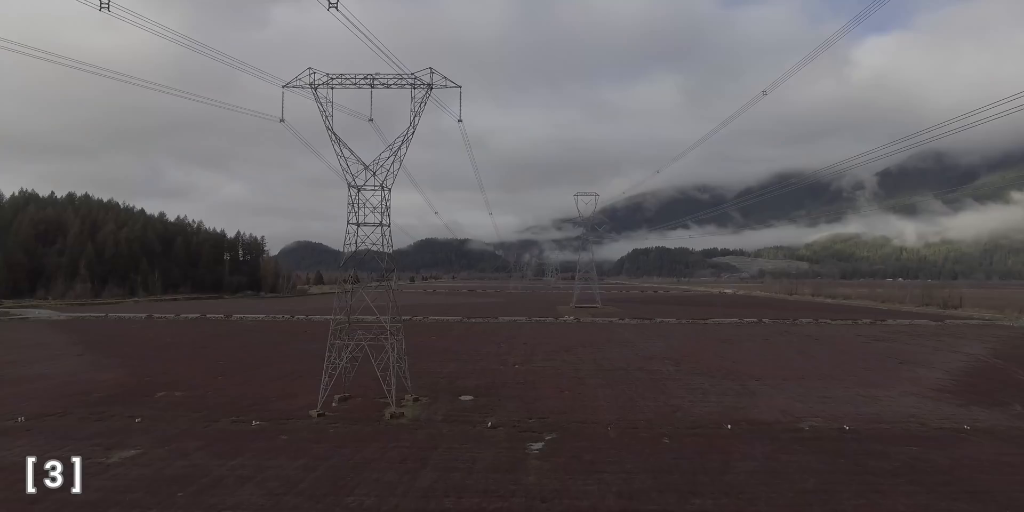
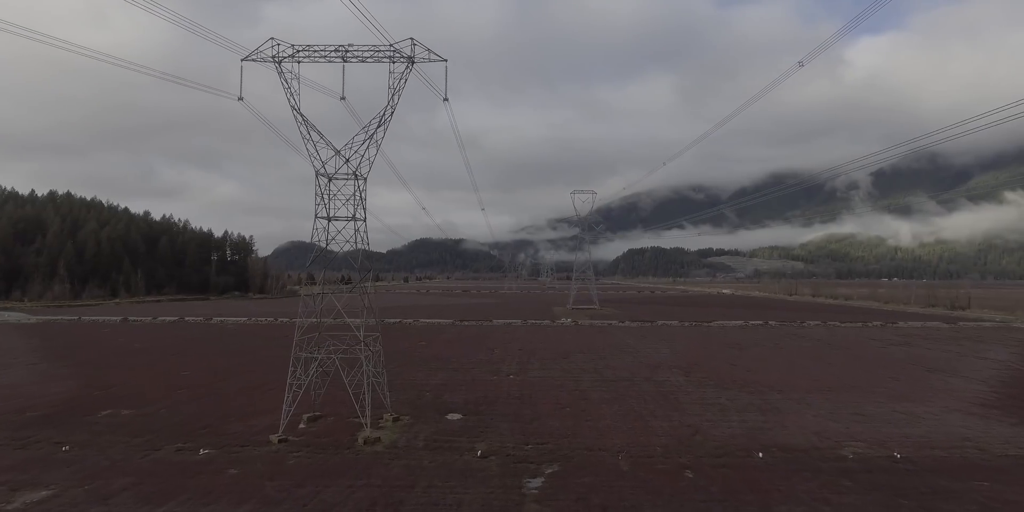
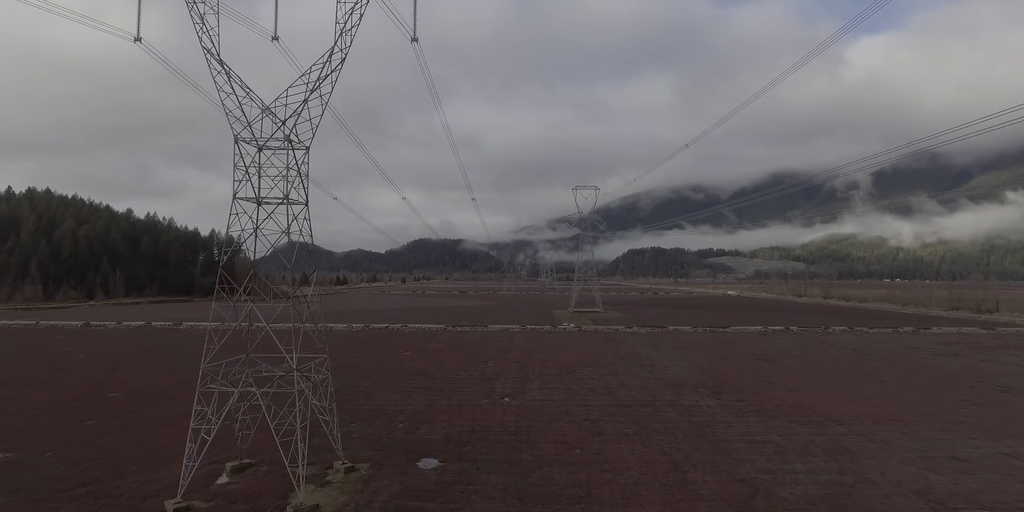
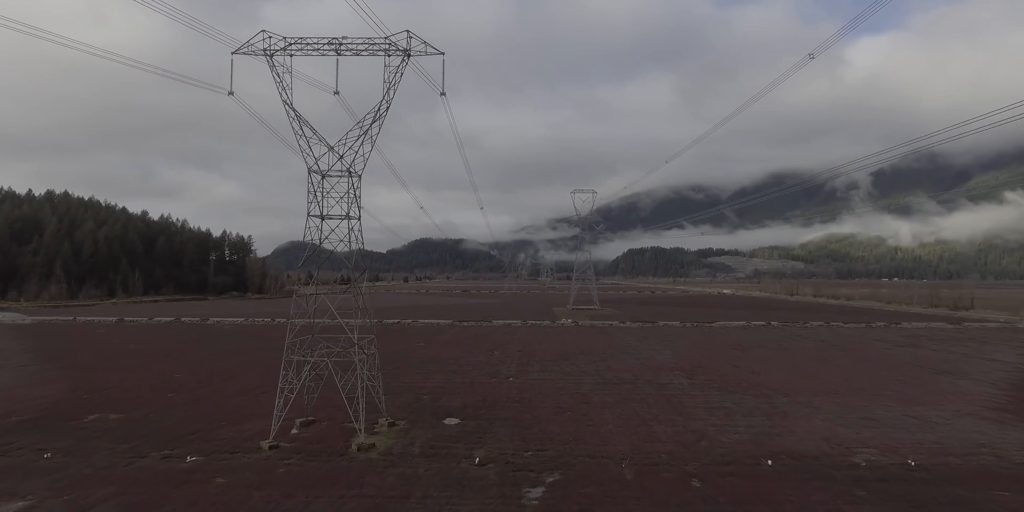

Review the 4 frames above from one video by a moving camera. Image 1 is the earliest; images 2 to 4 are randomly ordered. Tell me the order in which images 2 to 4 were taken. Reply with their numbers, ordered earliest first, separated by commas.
2, 4, 3
